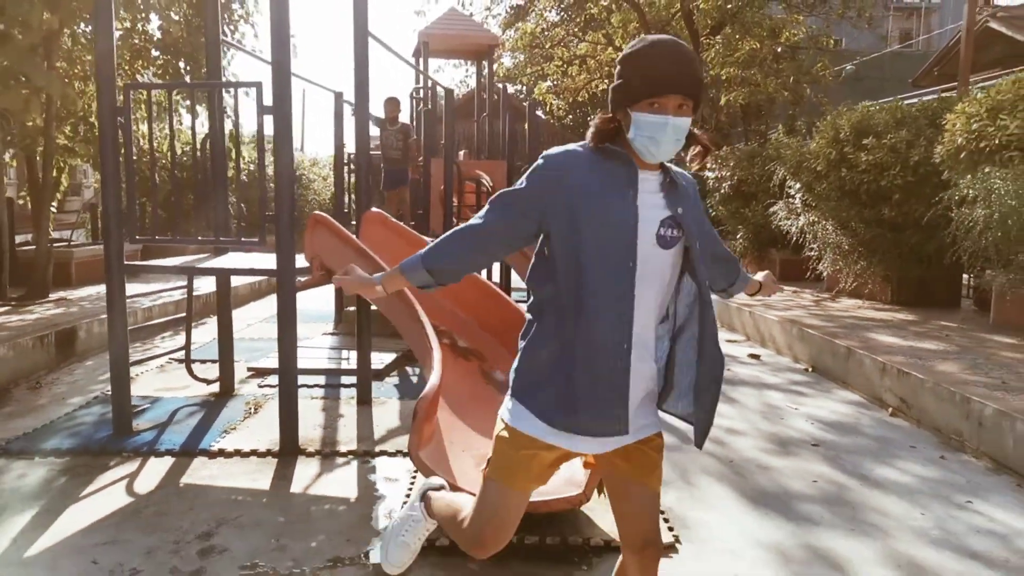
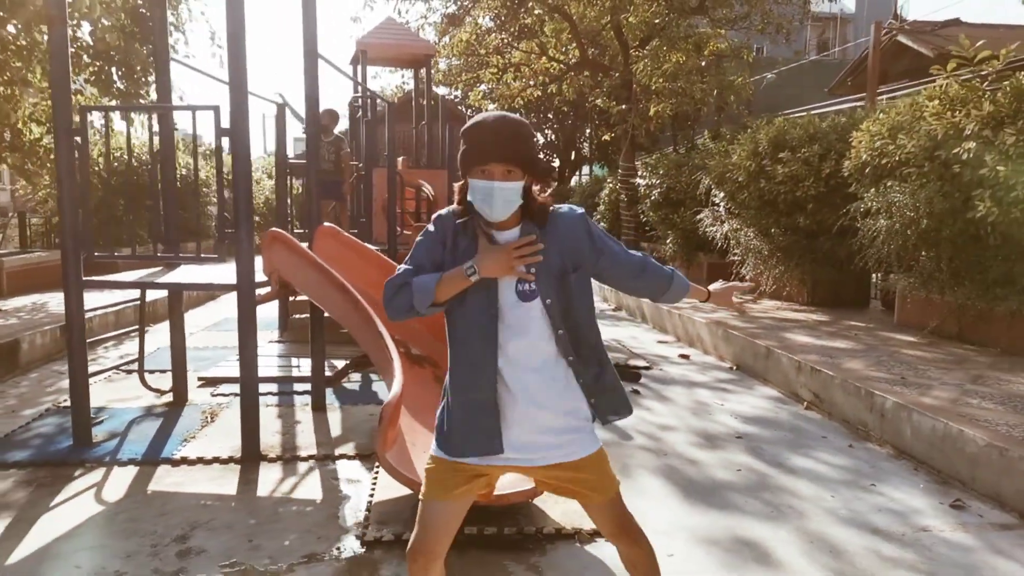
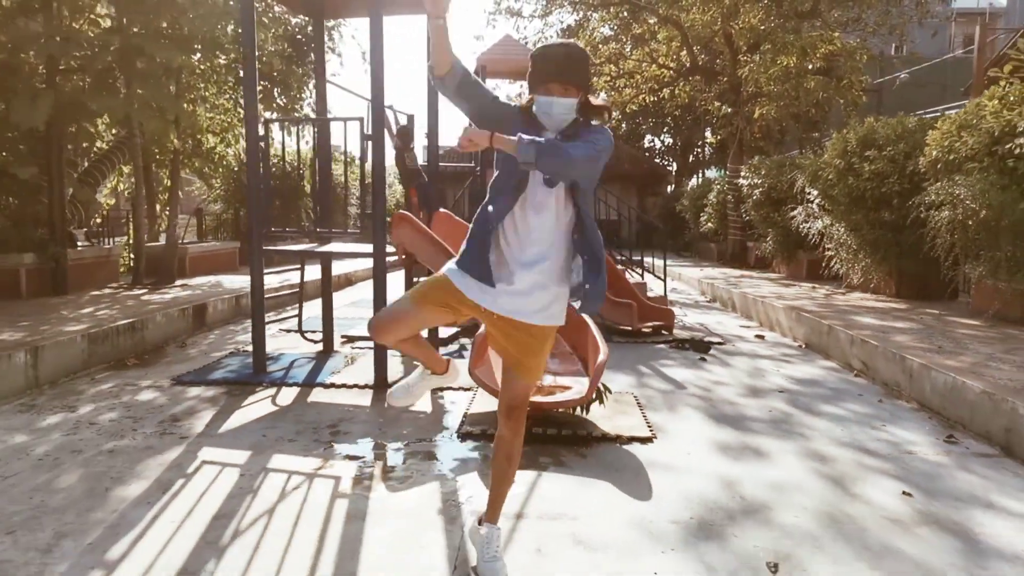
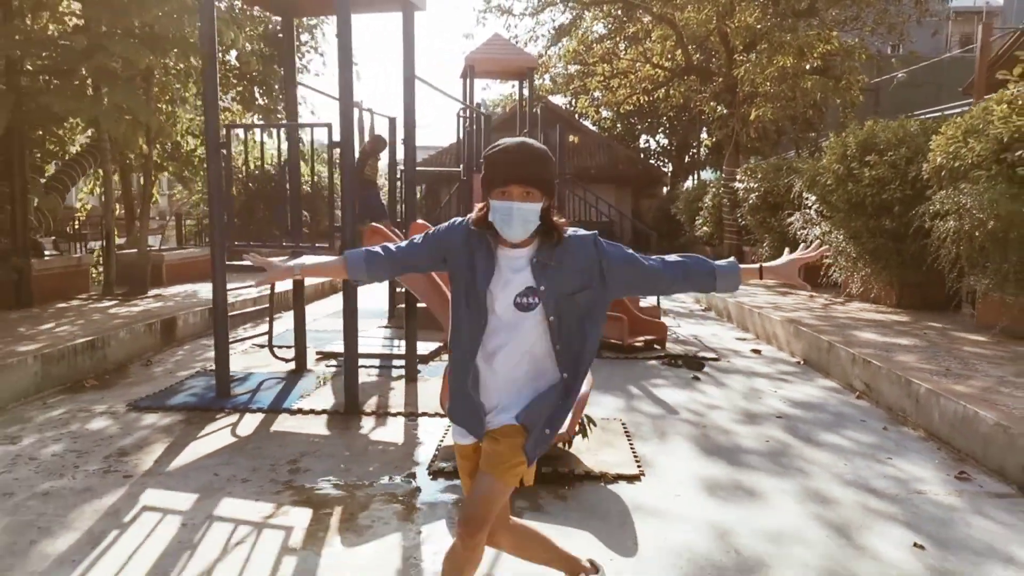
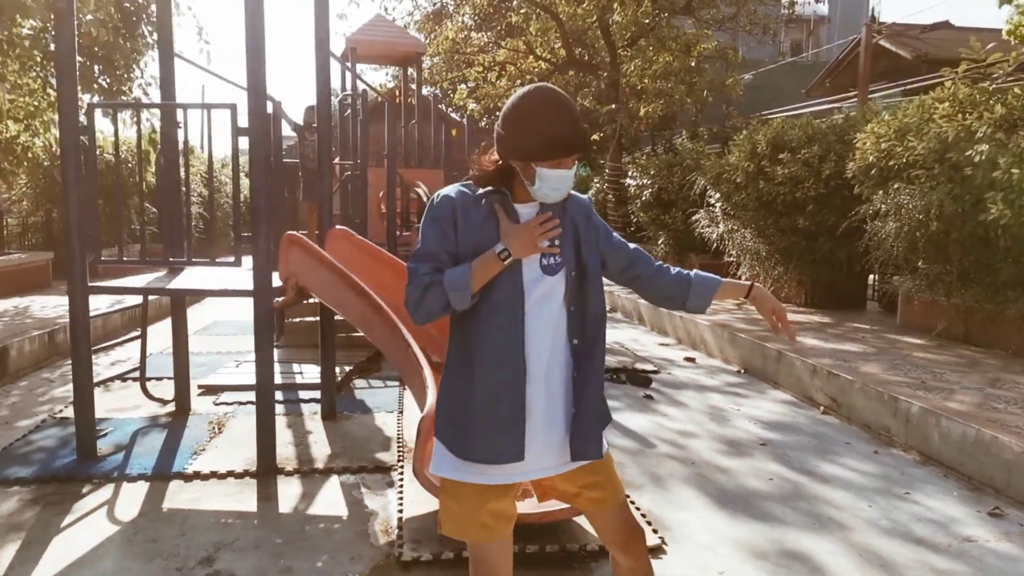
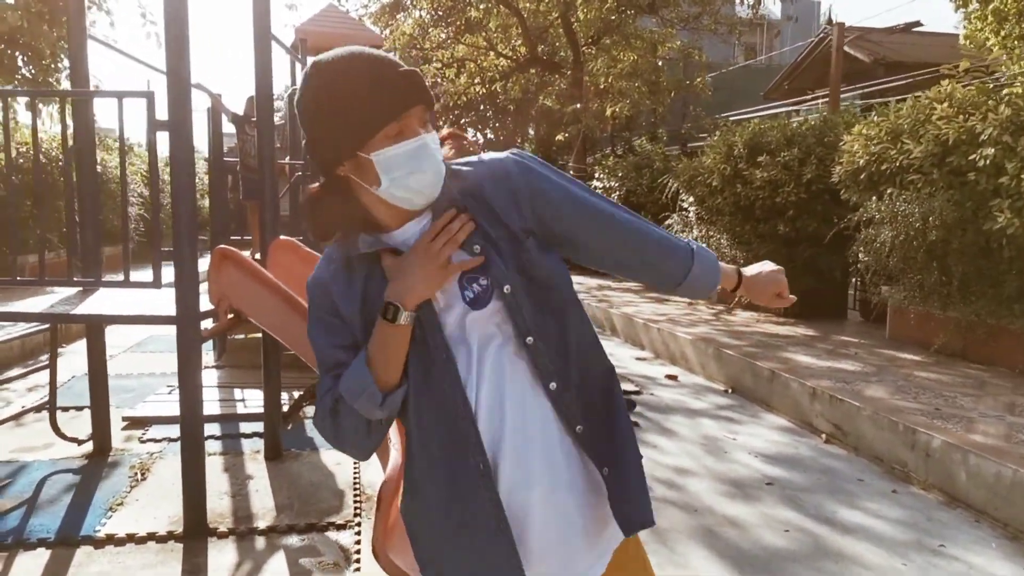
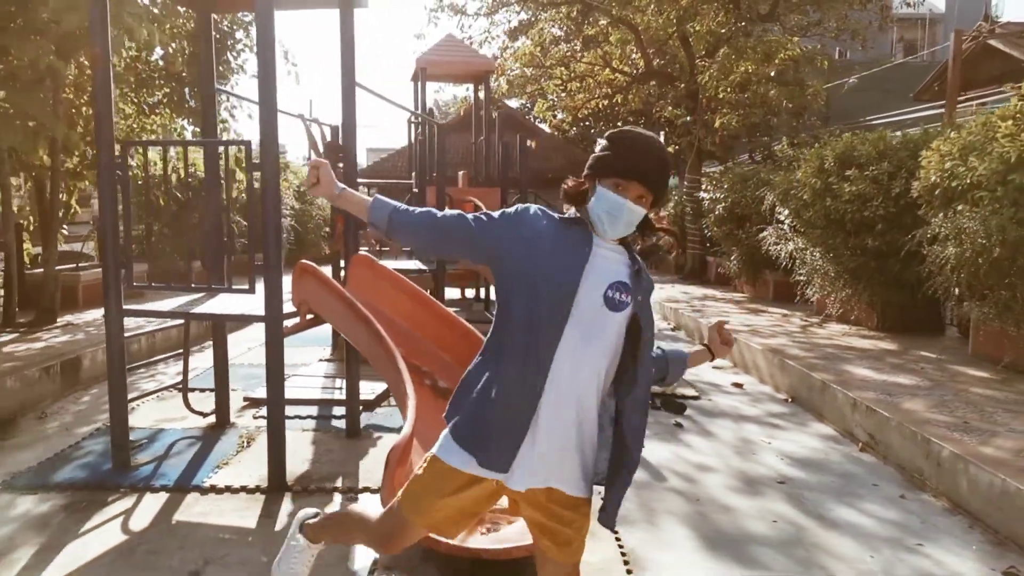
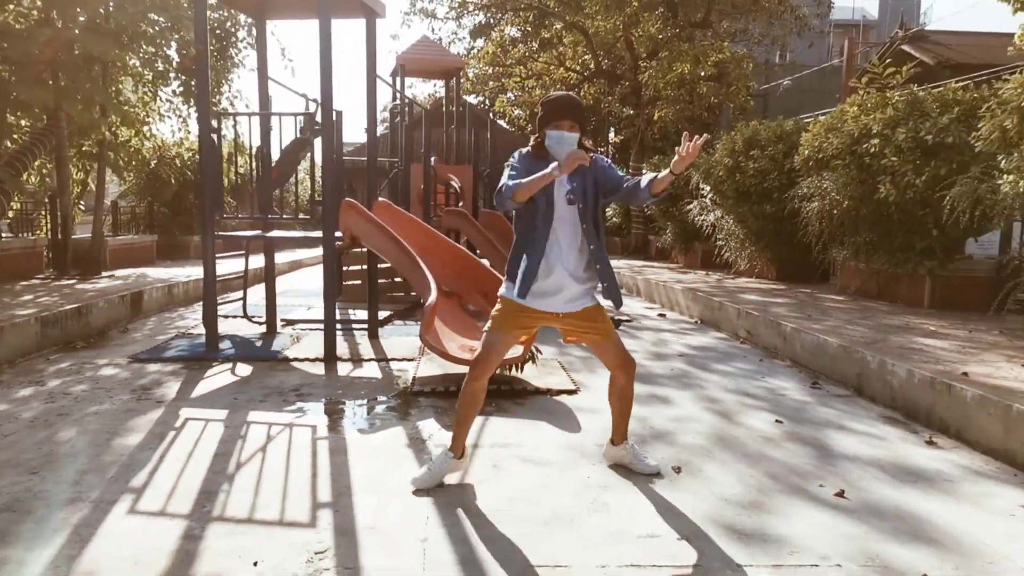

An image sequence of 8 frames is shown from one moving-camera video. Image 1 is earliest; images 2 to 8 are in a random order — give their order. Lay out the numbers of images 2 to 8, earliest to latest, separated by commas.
2, 5, 6, 7, 4, 3, 8
